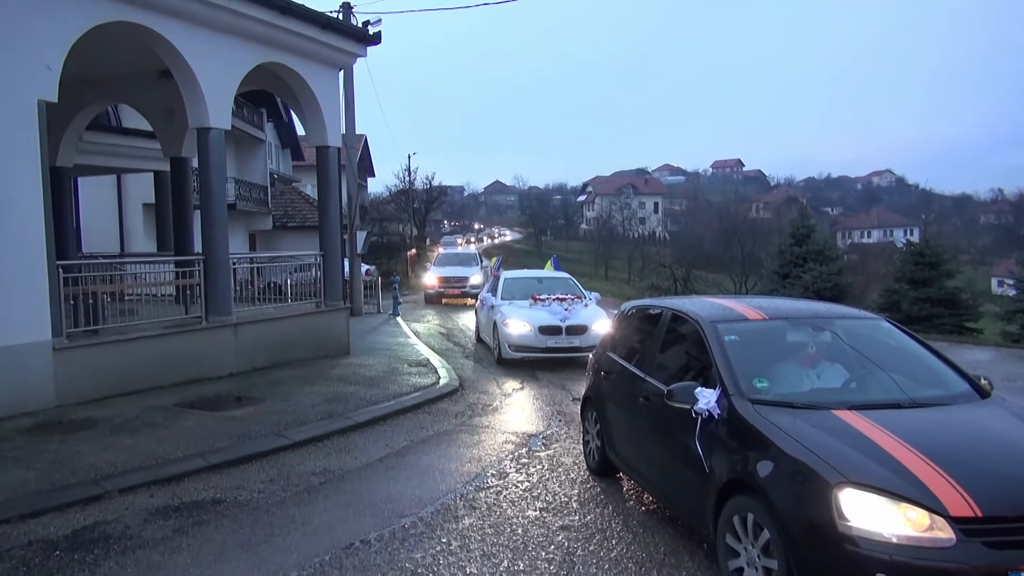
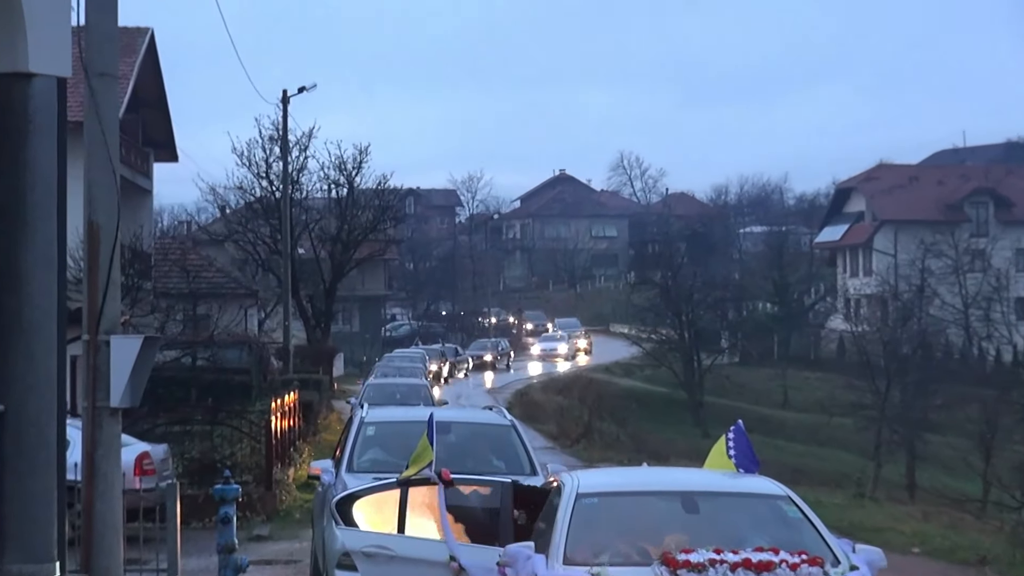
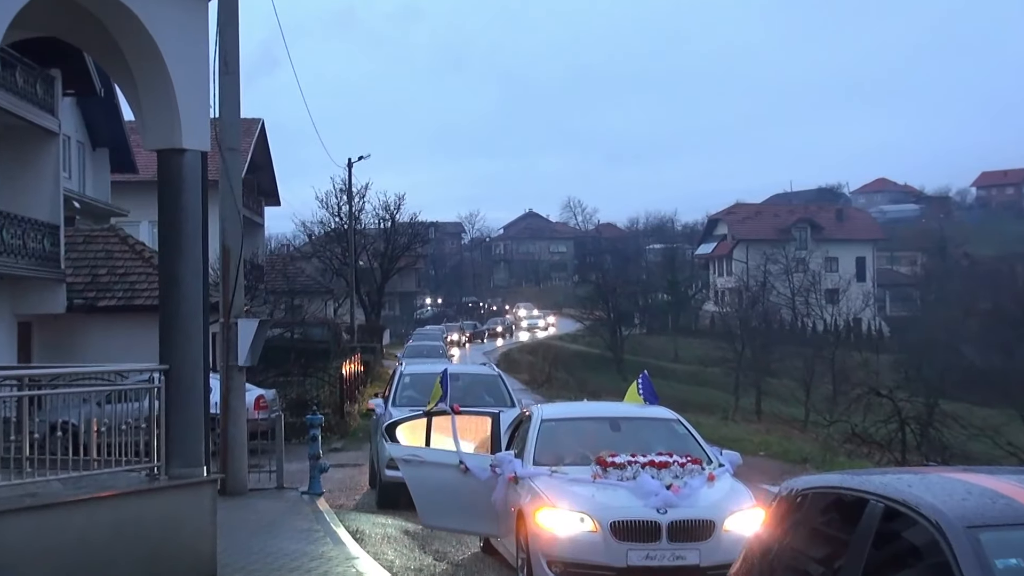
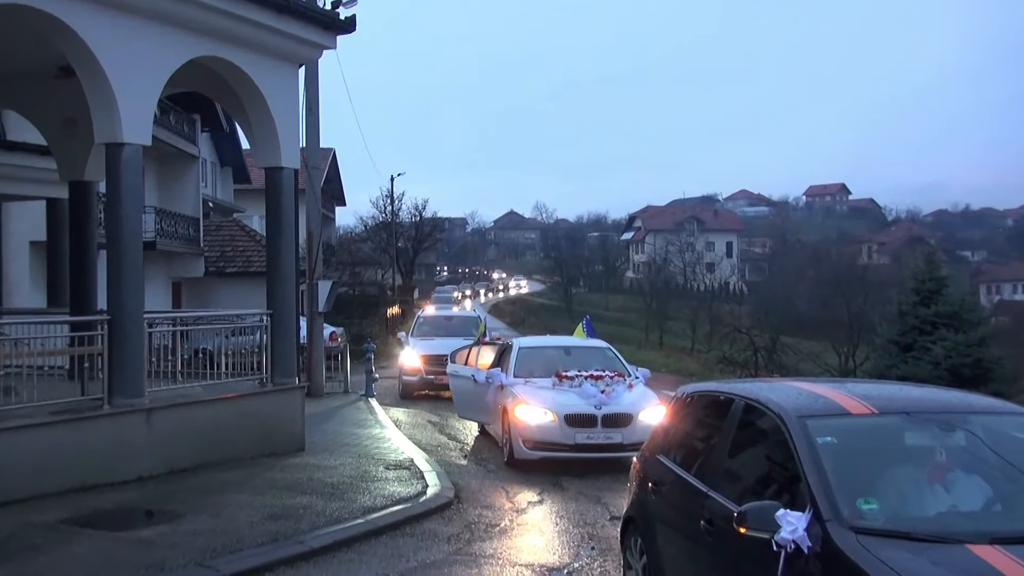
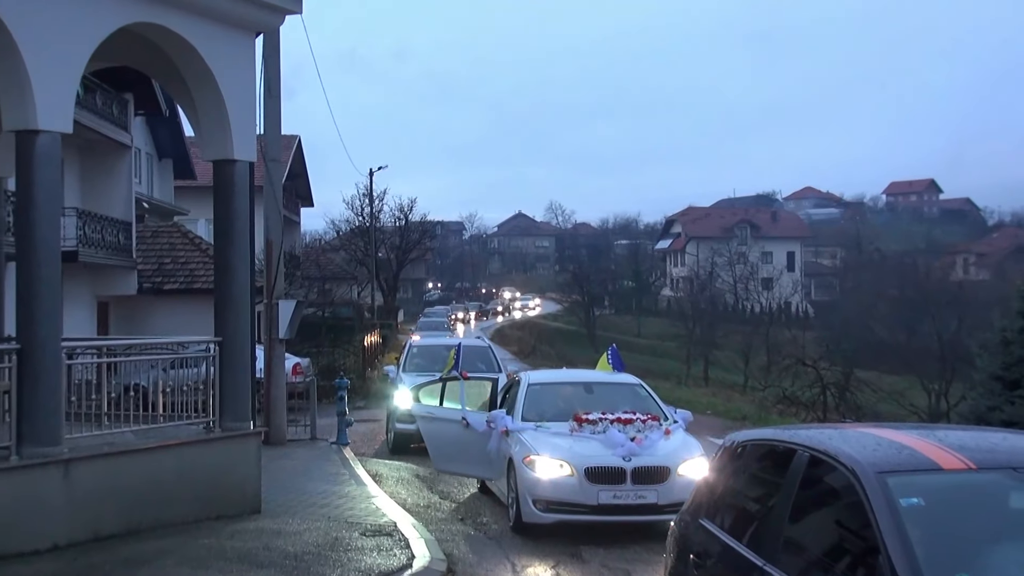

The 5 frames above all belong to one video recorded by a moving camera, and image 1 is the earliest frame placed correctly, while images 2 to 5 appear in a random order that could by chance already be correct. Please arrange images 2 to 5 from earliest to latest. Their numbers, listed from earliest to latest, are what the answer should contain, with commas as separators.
4, 5, 3, 2
